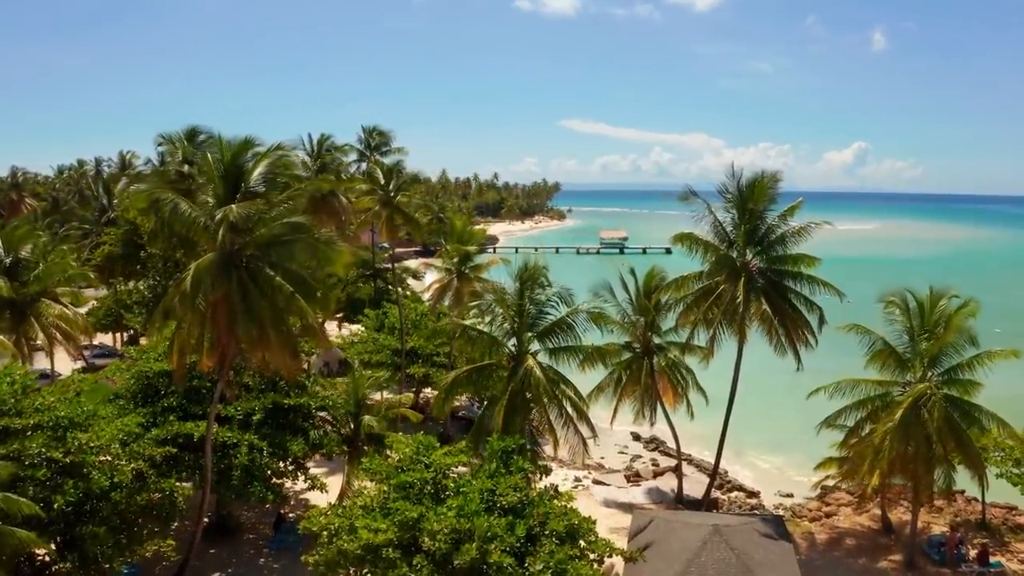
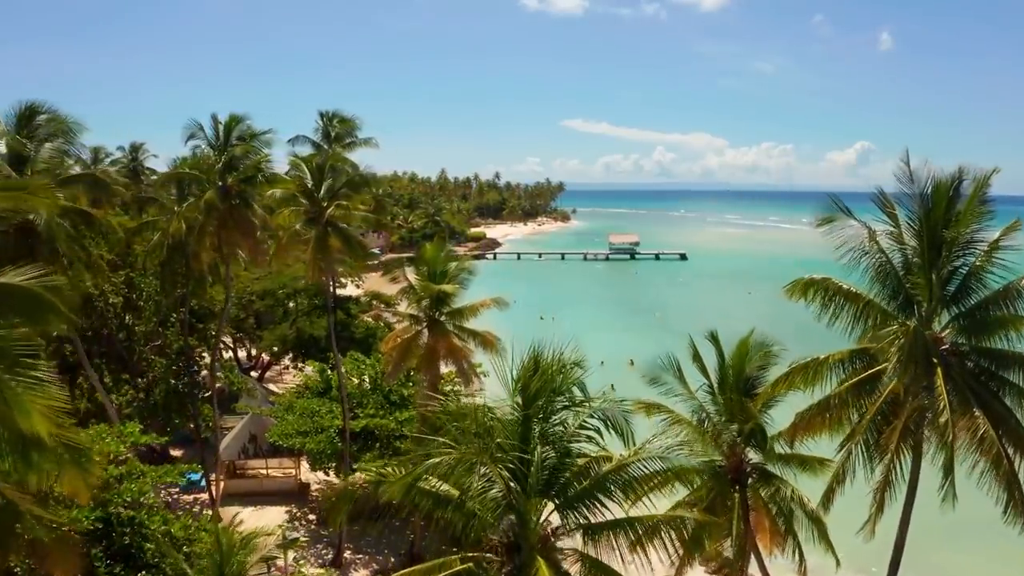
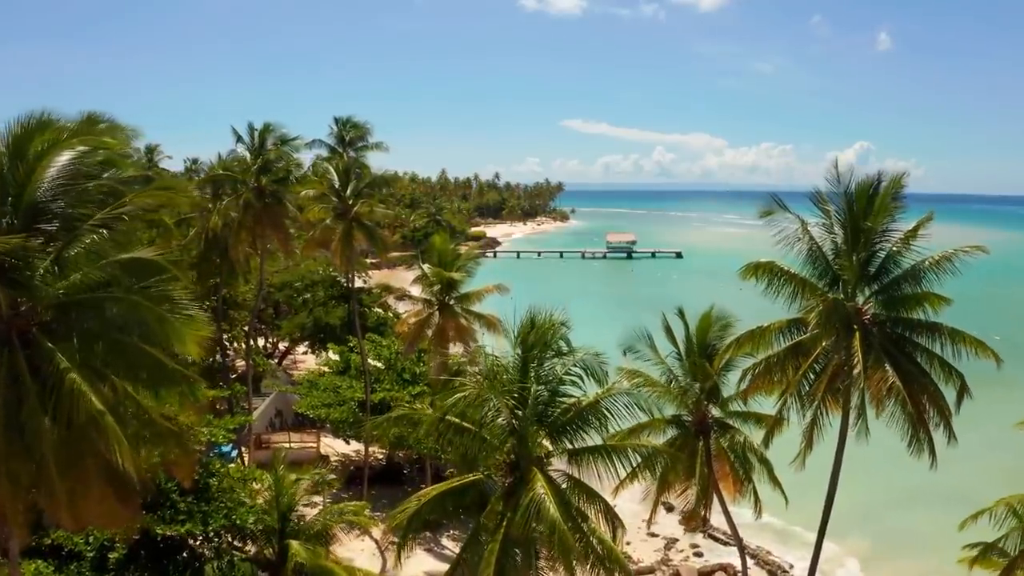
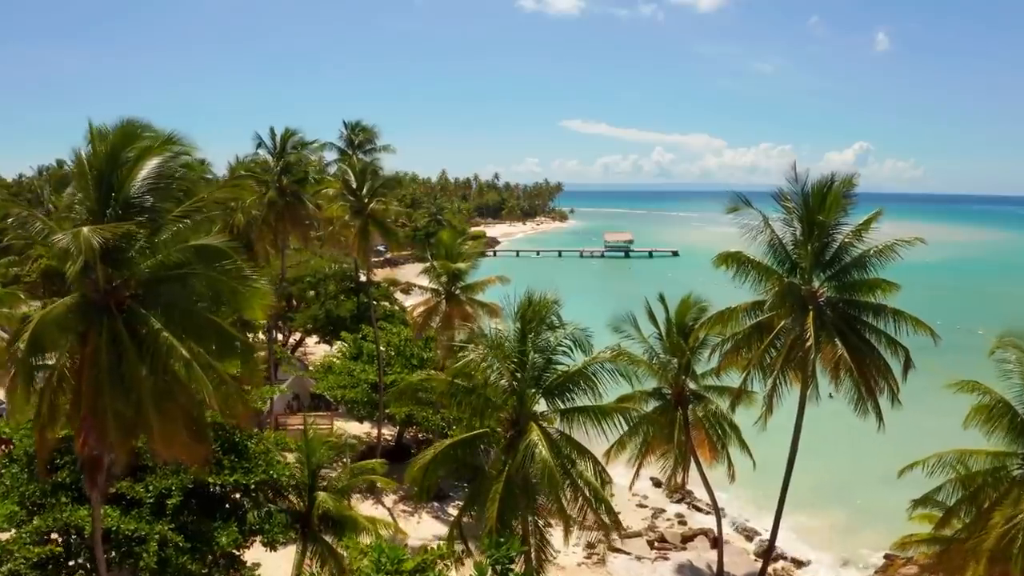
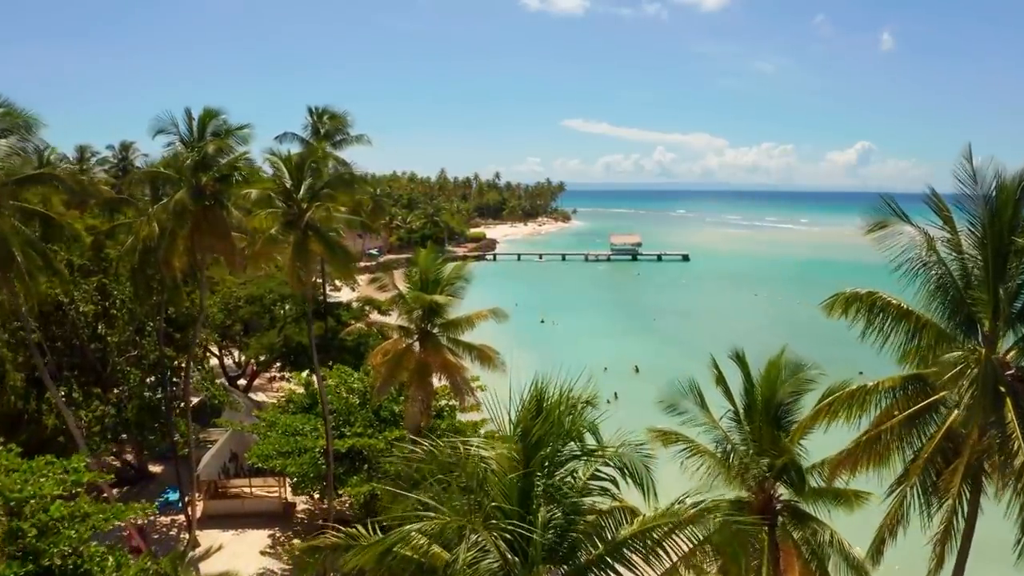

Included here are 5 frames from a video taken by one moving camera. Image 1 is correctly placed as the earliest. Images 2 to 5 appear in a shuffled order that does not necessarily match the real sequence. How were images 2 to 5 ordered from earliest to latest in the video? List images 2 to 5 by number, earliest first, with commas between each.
4, 3, 2, 5
